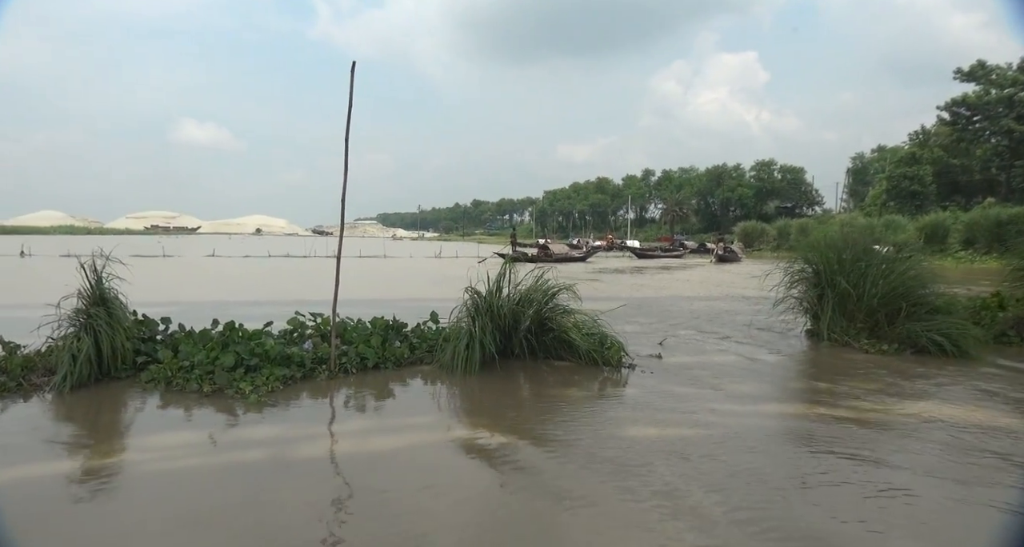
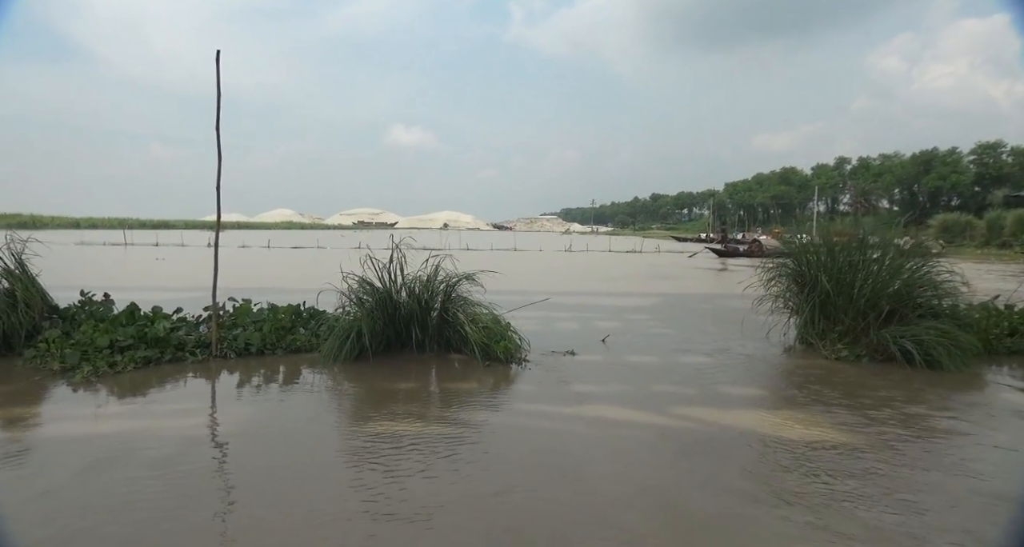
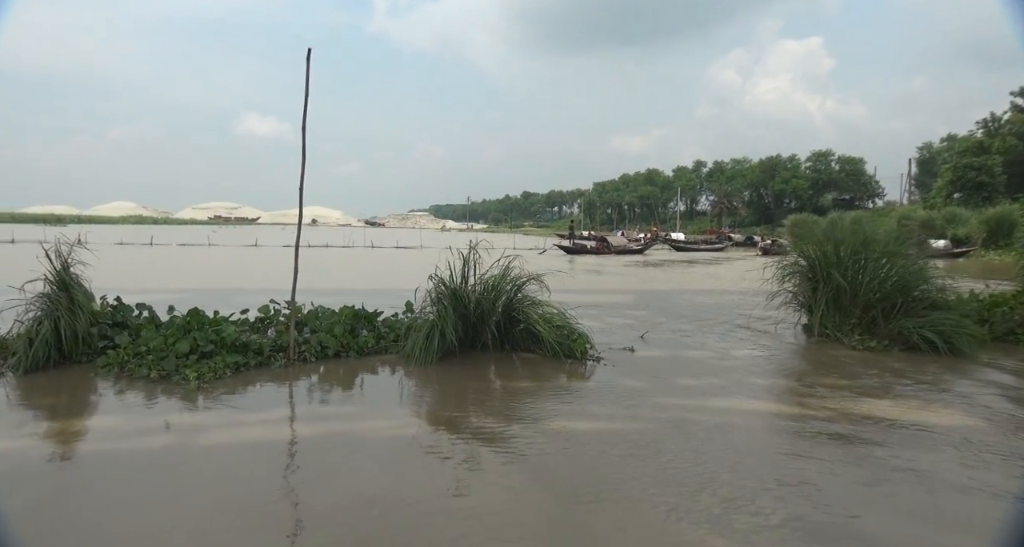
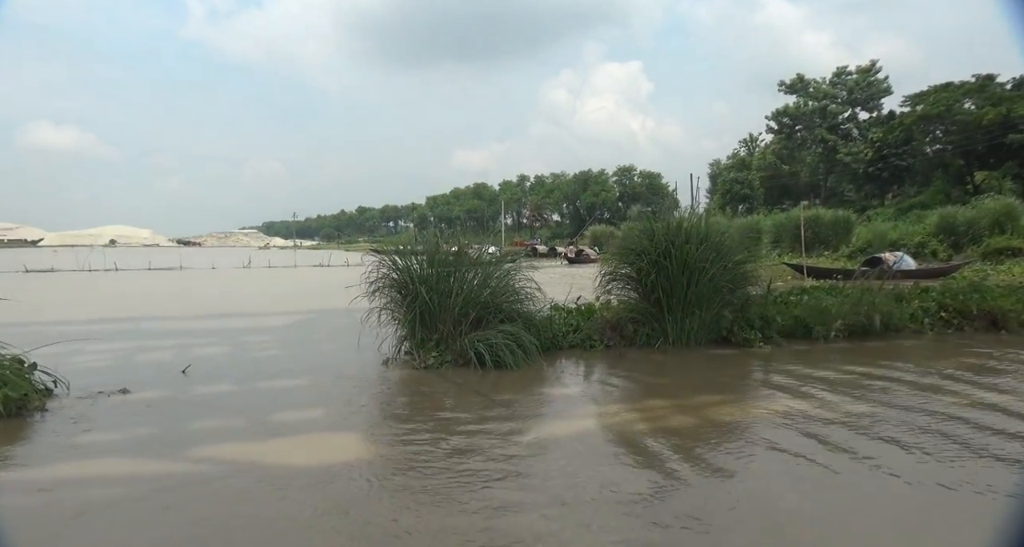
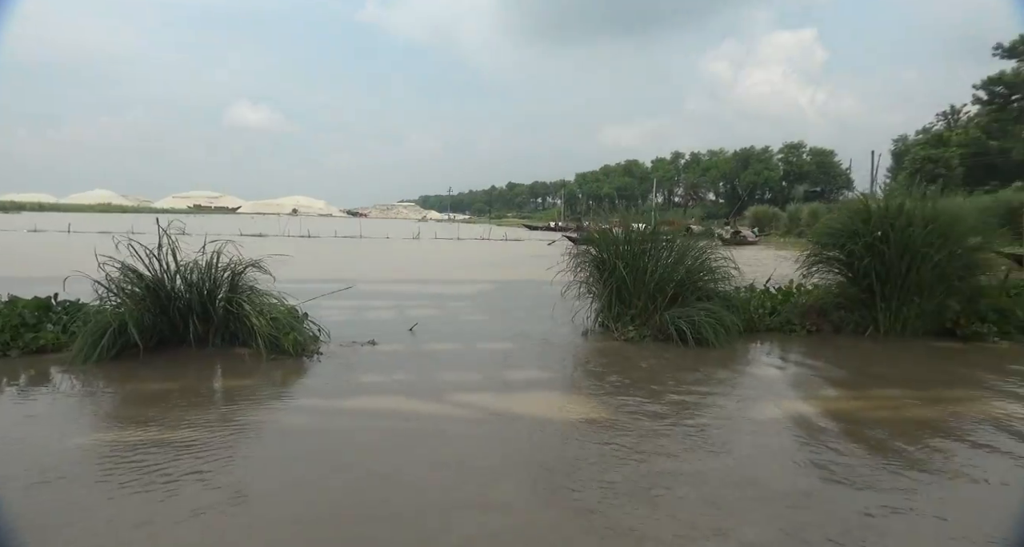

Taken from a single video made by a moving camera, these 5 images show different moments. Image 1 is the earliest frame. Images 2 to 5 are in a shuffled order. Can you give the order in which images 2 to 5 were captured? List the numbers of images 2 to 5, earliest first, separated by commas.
3, 2, 5, 4
